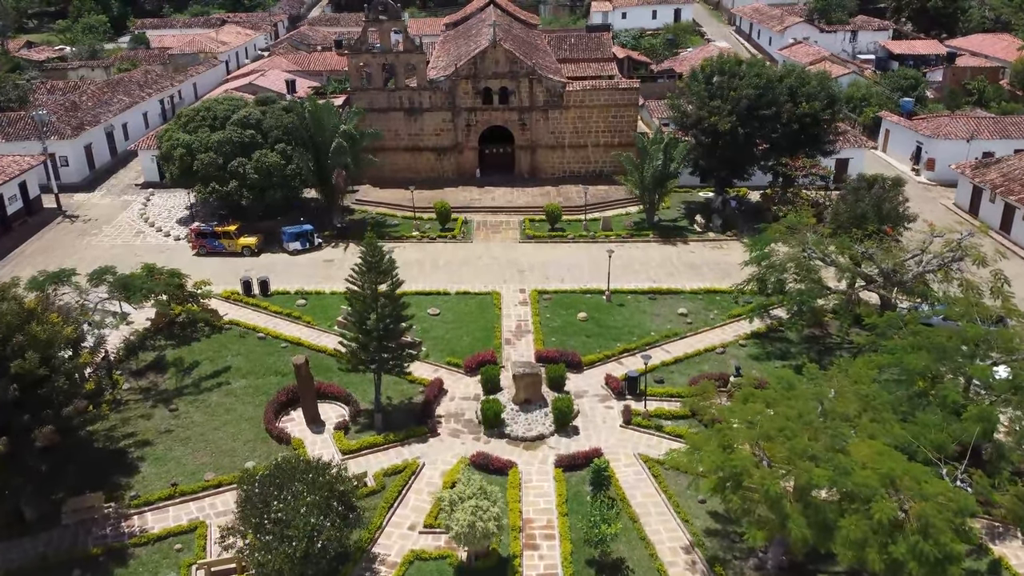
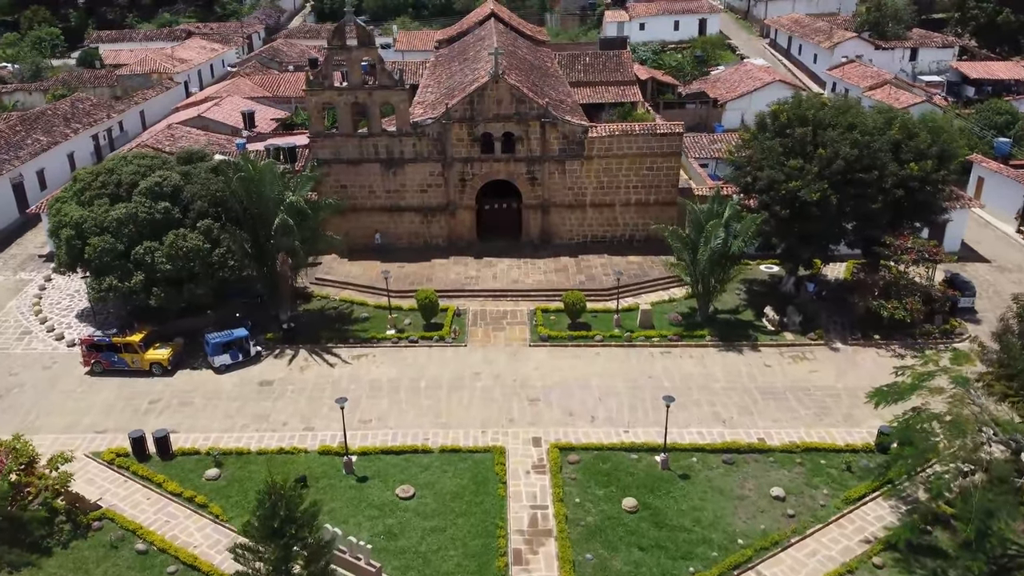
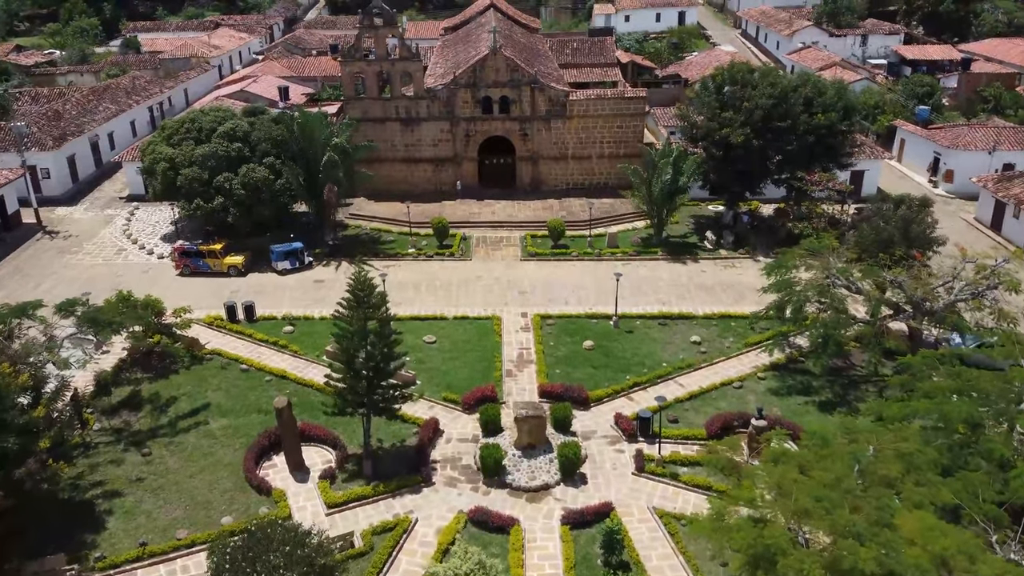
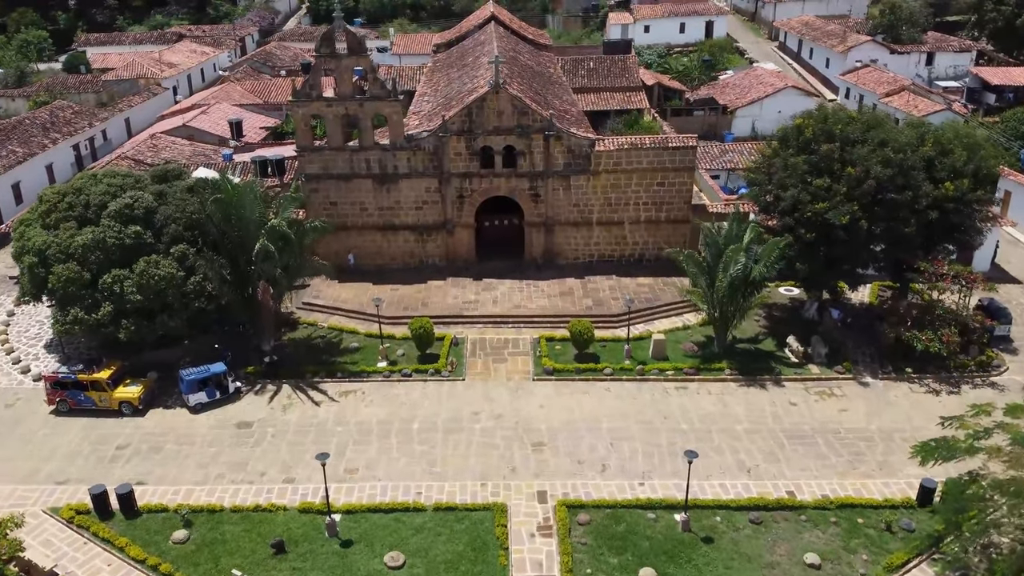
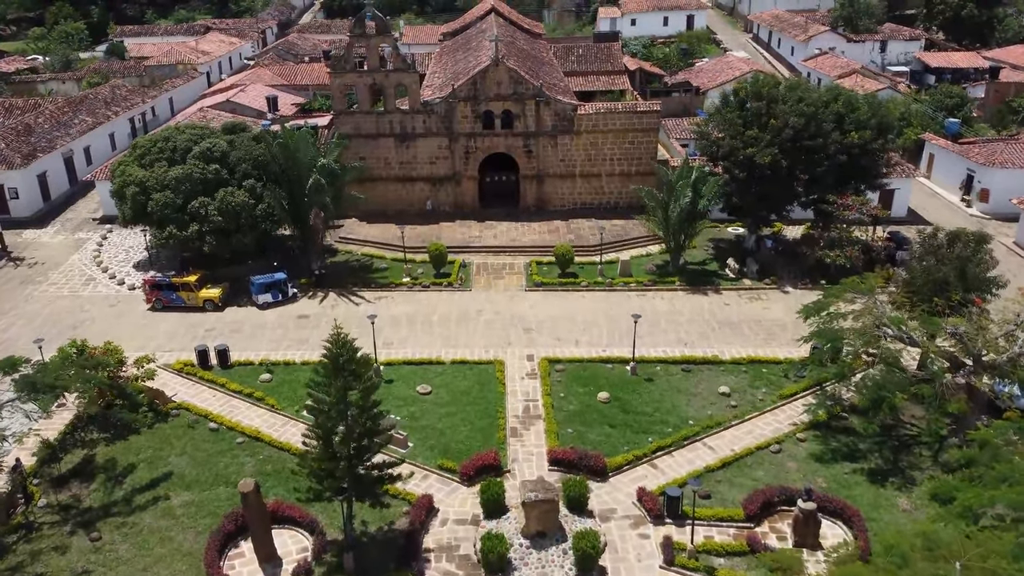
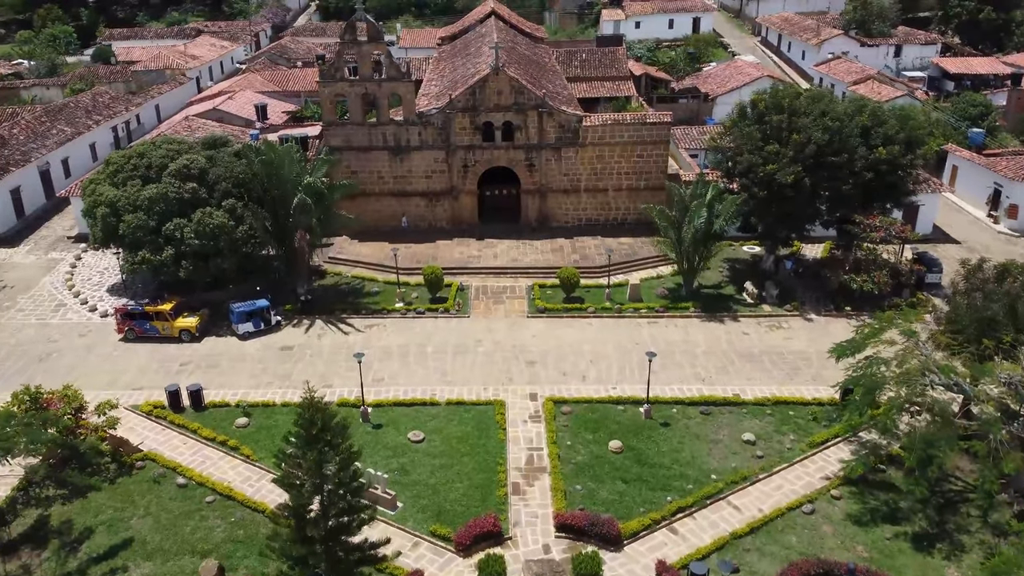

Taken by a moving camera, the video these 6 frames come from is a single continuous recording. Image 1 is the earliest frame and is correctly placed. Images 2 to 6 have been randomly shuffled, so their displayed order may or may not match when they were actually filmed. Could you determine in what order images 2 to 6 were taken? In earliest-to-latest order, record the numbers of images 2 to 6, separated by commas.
3, 5, 6, 2, 4
